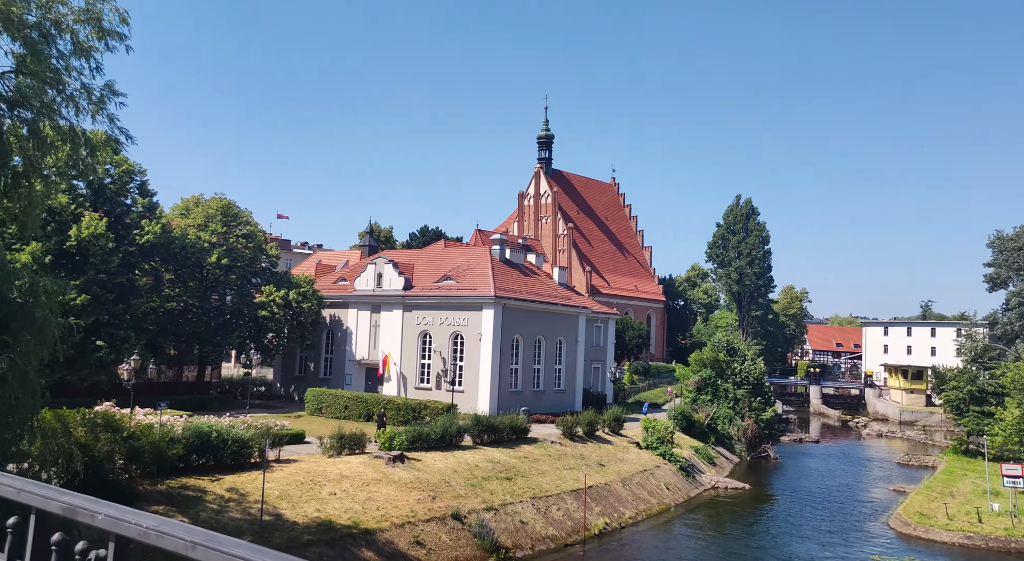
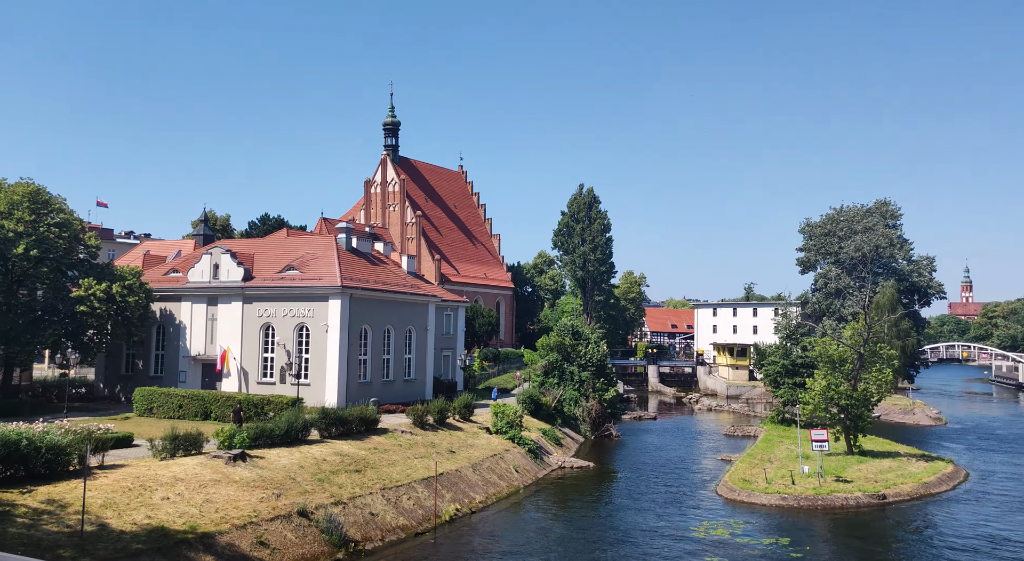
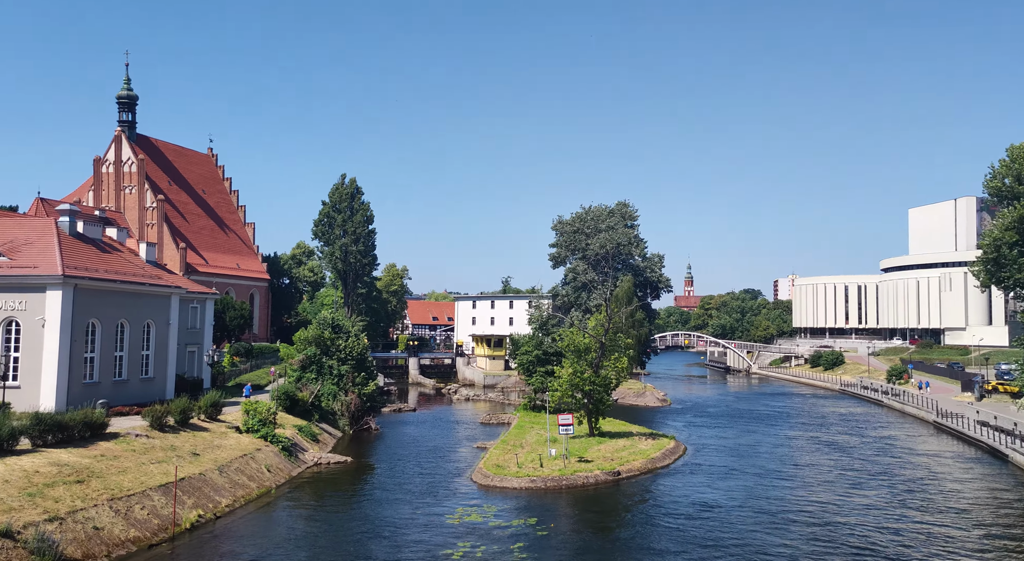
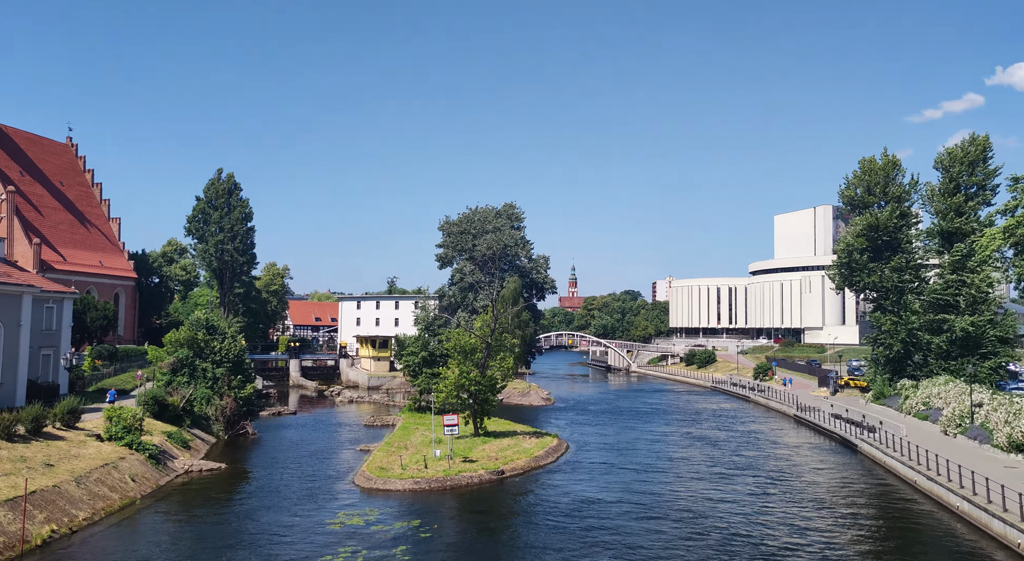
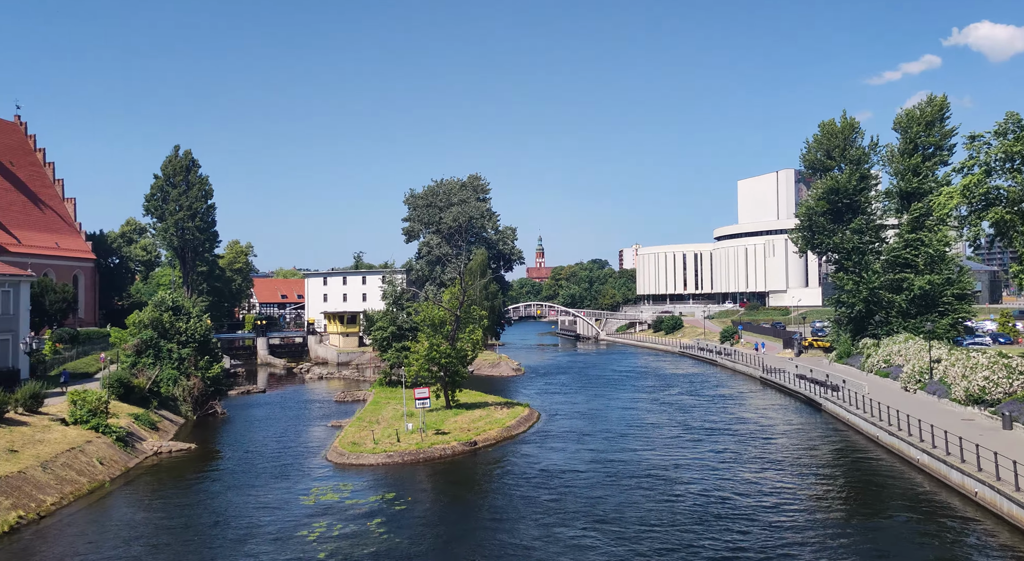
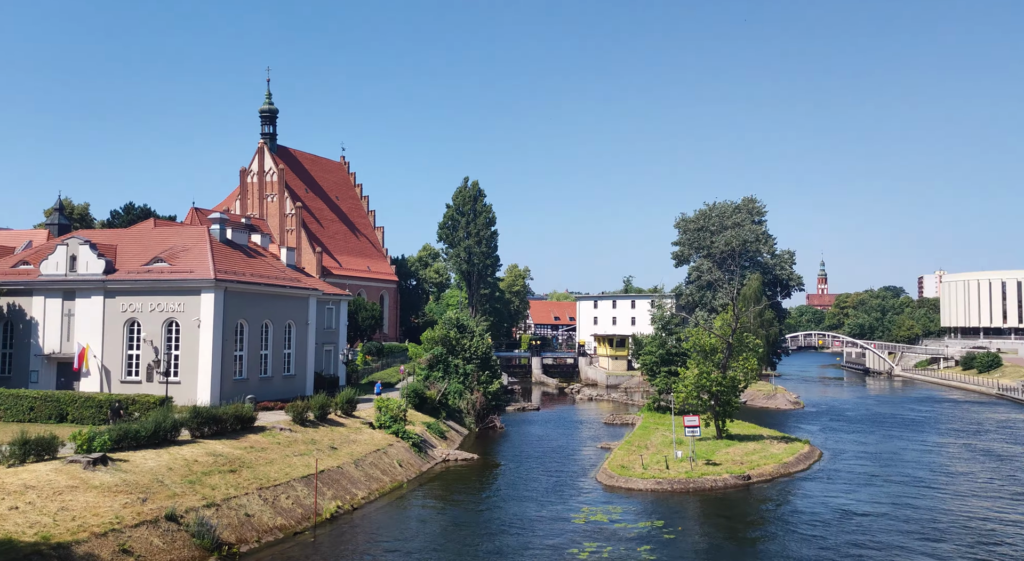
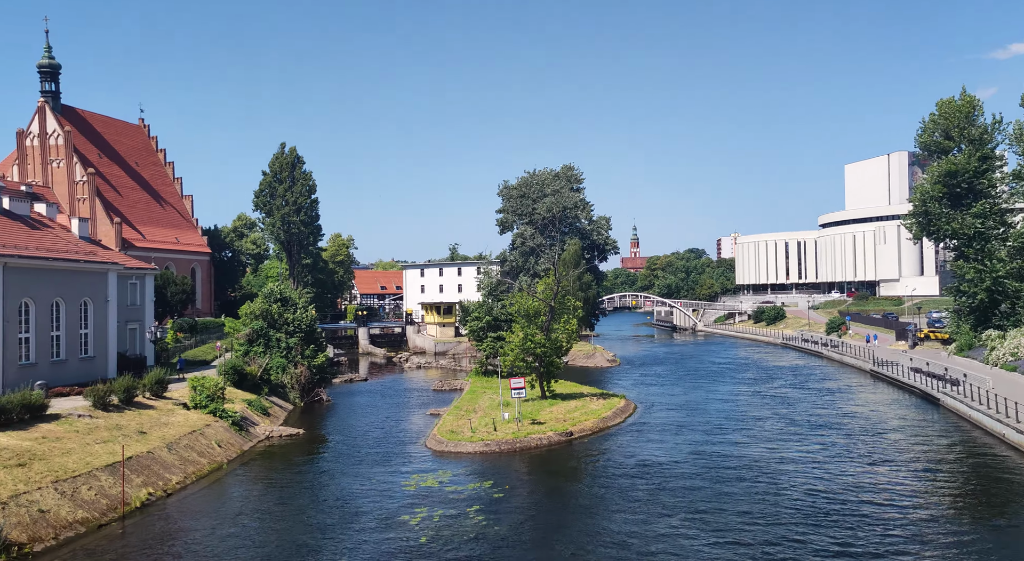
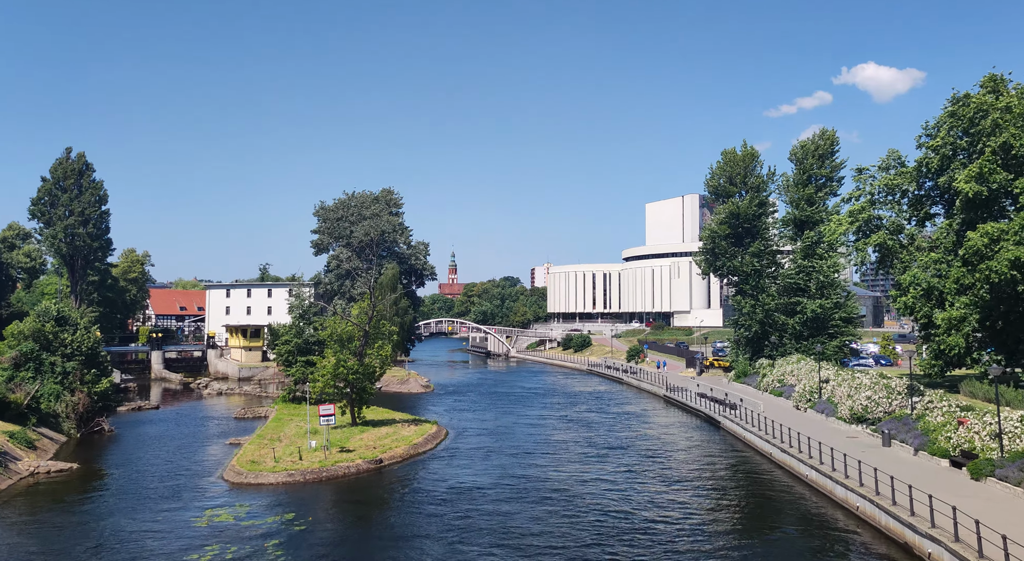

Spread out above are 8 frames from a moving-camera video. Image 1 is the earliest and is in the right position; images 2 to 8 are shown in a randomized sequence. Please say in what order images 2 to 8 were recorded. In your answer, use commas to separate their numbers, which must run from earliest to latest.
2, 6, 3, 4, 8, 5, 7
